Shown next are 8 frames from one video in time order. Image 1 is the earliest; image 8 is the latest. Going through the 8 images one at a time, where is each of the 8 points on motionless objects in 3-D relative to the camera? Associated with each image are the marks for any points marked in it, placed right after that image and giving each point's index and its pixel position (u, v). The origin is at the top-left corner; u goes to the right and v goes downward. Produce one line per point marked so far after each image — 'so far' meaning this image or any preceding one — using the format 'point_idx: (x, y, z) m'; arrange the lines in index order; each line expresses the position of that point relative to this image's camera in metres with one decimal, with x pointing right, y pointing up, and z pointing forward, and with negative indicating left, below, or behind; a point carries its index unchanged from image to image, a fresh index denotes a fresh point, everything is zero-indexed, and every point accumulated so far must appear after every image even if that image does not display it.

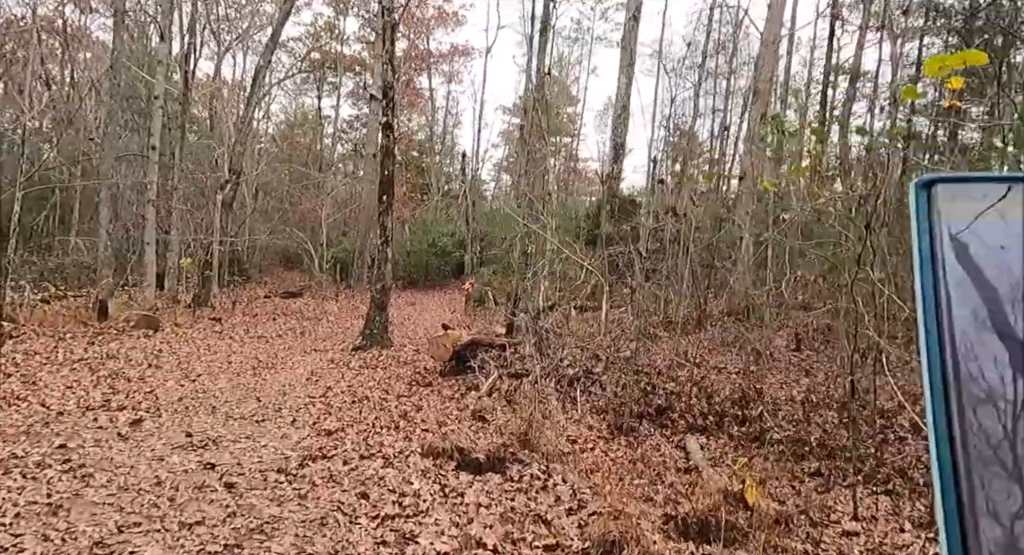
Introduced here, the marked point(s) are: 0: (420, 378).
0: (-1.2, -1.4, +7.9) m
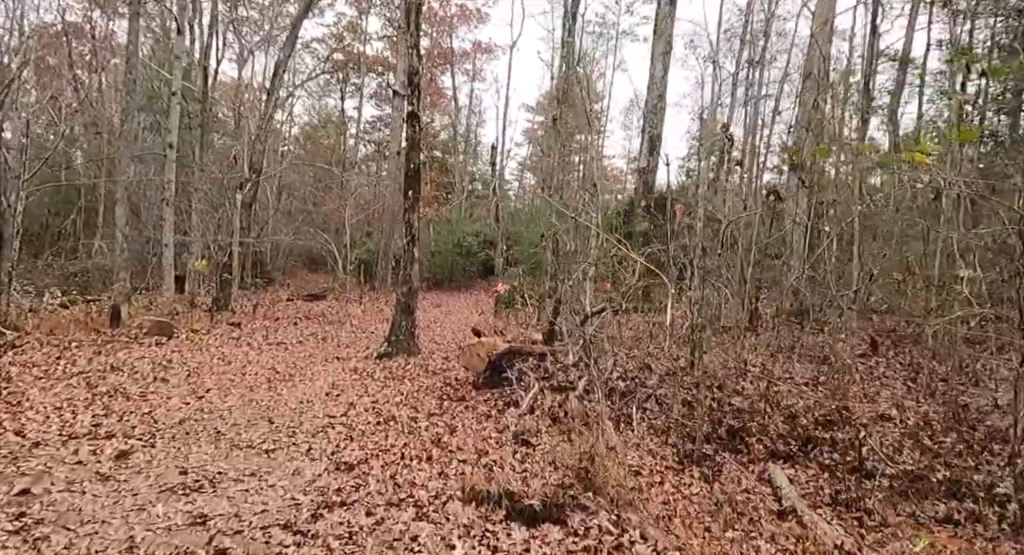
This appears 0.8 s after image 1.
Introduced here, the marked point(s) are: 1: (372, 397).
0: (-0.7, -1.4, +7.1) m
1: (-1.6, -1.3, +6.5) m
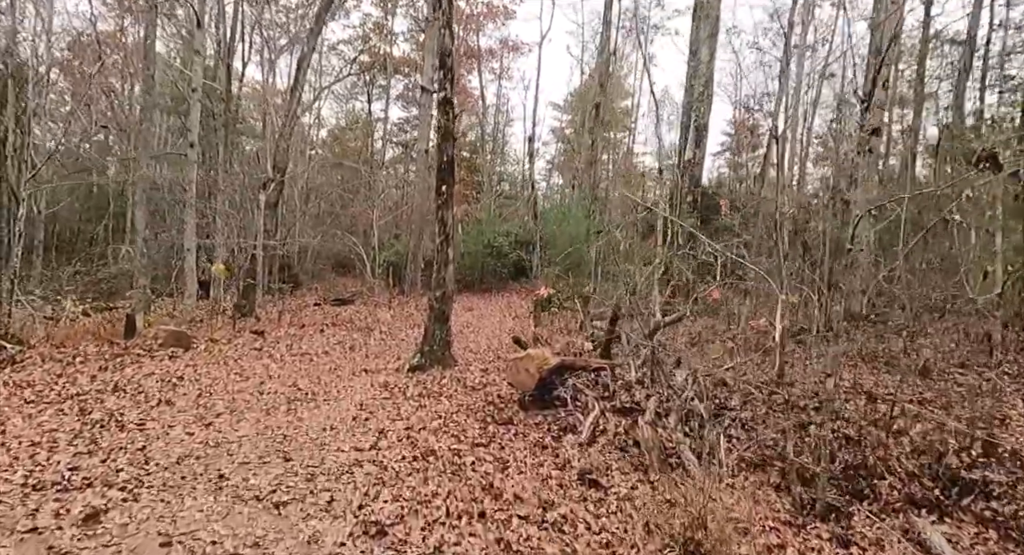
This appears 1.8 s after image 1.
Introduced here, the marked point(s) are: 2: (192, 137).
0: (-0.1, -1.4, +6.2) m
1: (-1.0, -1.4, +5.6) m
2: (-7.4, +3.3, +13.5) m
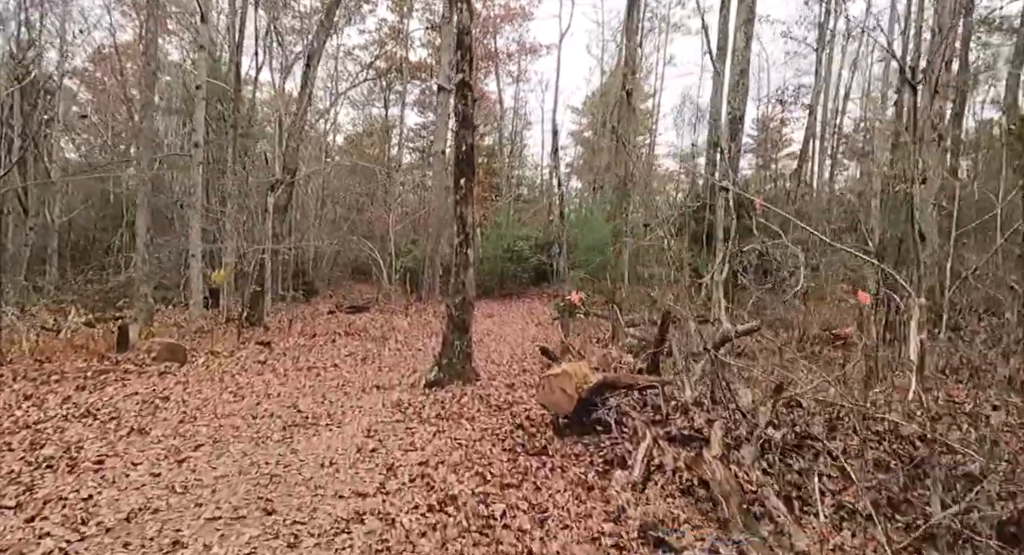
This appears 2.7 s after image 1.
0: (+0.2, -1.4, +5.2) m
1: (-0.7, -1.4, +4.7) m
2: (-6.9, +3.1, +12.8) m
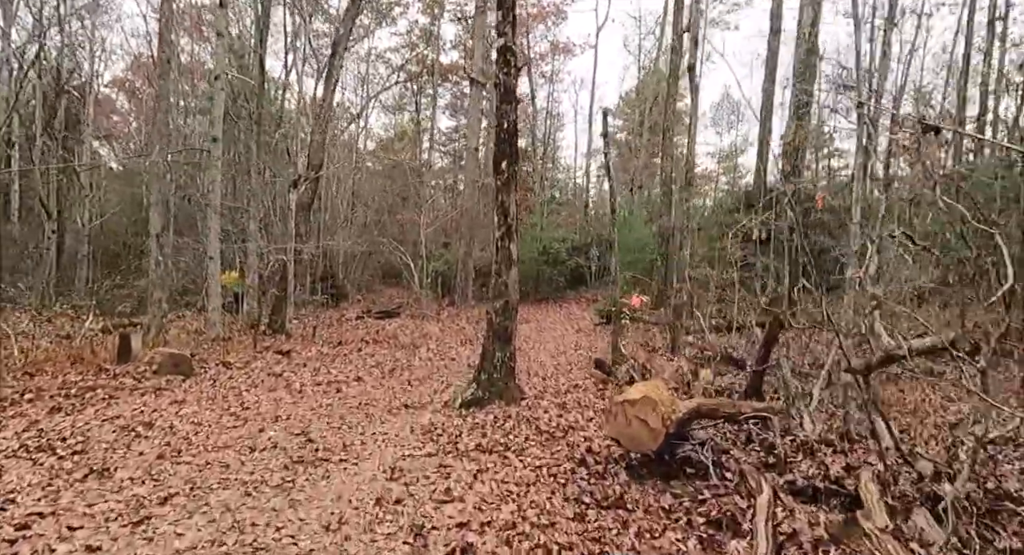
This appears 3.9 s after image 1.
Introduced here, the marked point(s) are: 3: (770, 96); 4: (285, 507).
0: (+0.6, -1.4, +4.0) m
1: (-0.3, -1.4, +3.6) m
2: (-6.1, +3.0, +12.0) m
3: (+8.4, +6.0, +19.3) m
4: (-1.3, -1.3, +3.4) m
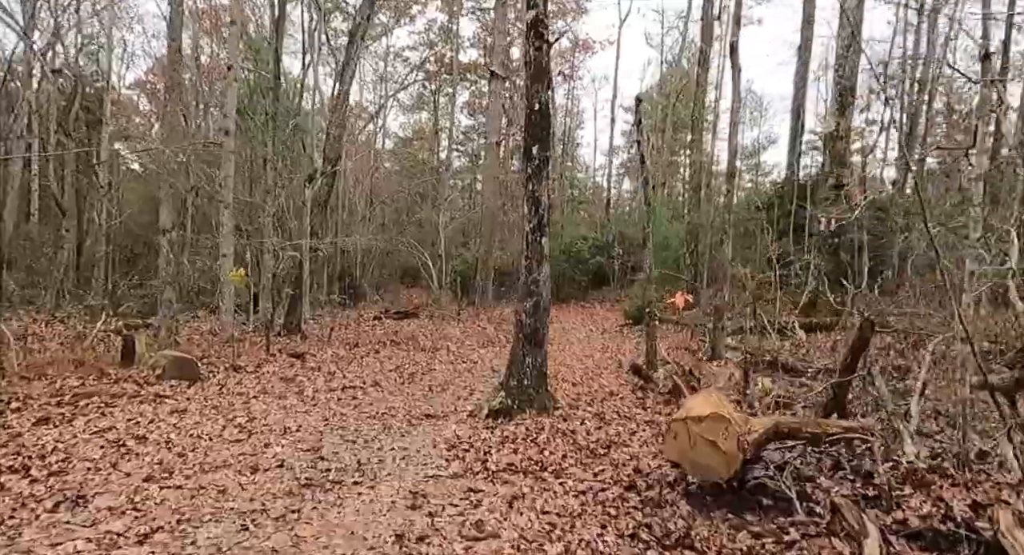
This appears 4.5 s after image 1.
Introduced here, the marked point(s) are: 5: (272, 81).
0: (+0.9, -1.4, +3.4) m
1: (-0.1, -1.4, +3.0) m
2: (-5.6, +3.1, +11.6) m
3: (+9.1, +6.0, +18.4) m
4: (-1.1, -1.3, +2.8) m
5: (-5.6, +4.6, +13.6) m
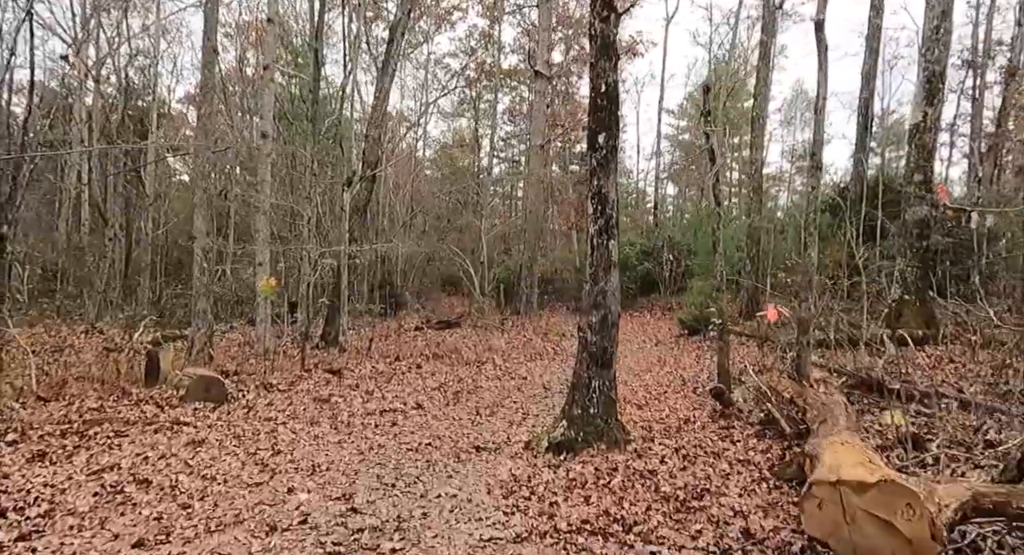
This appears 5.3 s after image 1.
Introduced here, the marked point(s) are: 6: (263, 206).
0: (+1.2, -1.4, +2.5) m
1: (+0.3, -1.4, +2.1) m
2: (-4.7, +2.9, +11.2) m
3: (+10.5, +5.8, +17.0) m
4: (-0.8, -1.4, +2.0) m
5: (-4.5, +4.4, +13.1) m
6: (-4.5, +1.3, +10.6) m
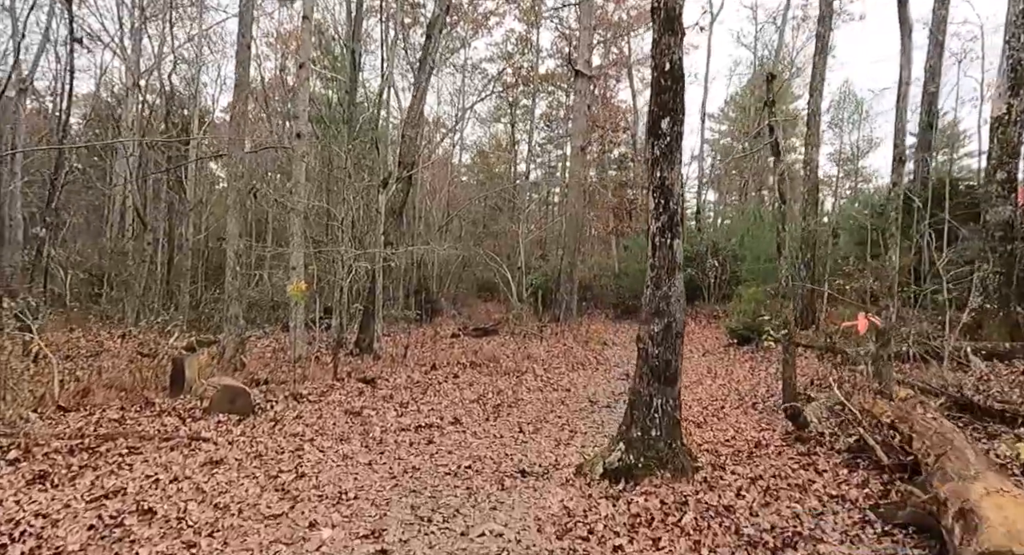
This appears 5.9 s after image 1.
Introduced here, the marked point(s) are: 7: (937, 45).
0: (+1.5, -1.4, +1.8) m
1: (+0.5, -1.4, +1.5) m
2: (-3.9, +2.8, +10.9) m
3: (+11.6, +5.6, +15.8) m
4: (-0.5, -1.4, +1.5) m
5: (-3.7, +4.3, +12.8) m
6: (-3.8, +1.2, +10.3) m
7: (+11.7, +6.4, +15.9) m
